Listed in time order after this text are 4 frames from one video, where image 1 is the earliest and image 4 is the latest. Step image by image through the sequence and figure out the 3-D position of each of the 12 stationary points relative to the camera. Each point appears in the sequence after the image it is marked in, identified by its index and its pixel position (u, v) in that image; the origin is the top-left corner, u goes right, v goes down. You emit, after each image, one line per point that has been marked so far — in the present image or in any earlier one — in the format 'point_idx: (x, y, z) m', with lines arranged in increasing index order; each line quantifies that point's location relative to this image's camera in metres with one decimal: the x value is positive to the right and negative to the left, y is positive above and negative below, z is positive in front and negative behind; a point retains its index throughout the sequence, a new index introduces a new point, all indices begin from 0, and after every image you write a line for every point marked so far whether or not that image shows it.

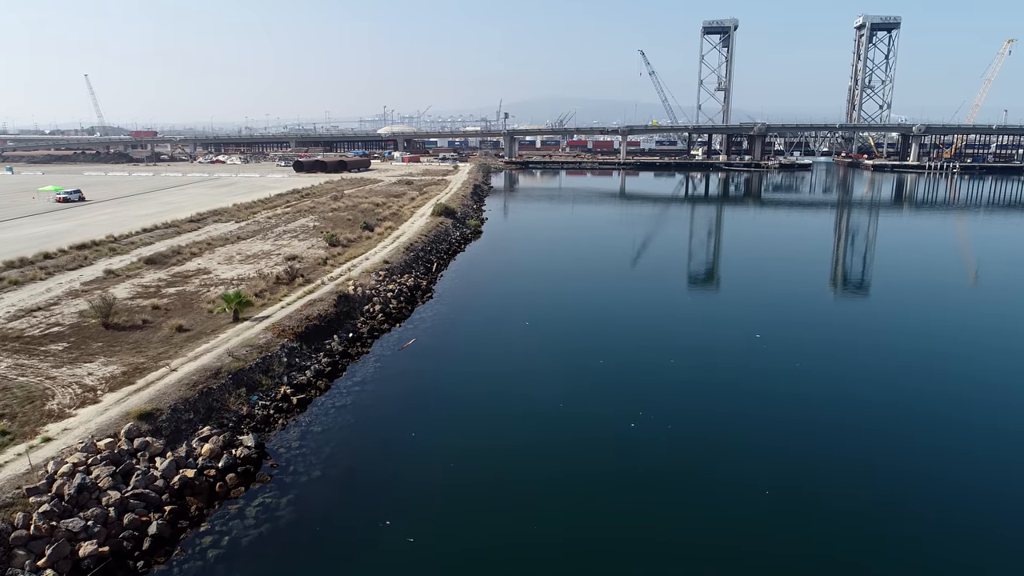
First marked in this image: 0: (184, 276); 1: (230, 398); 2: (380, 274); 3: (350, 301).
0: (-8.8, +0.4, +16.6) m
1: (-4.4, -1.7, +9.5) m
2: (-3.6, +0.4, +16.8) m
3: (-3.8, -0.3, +14.5) m
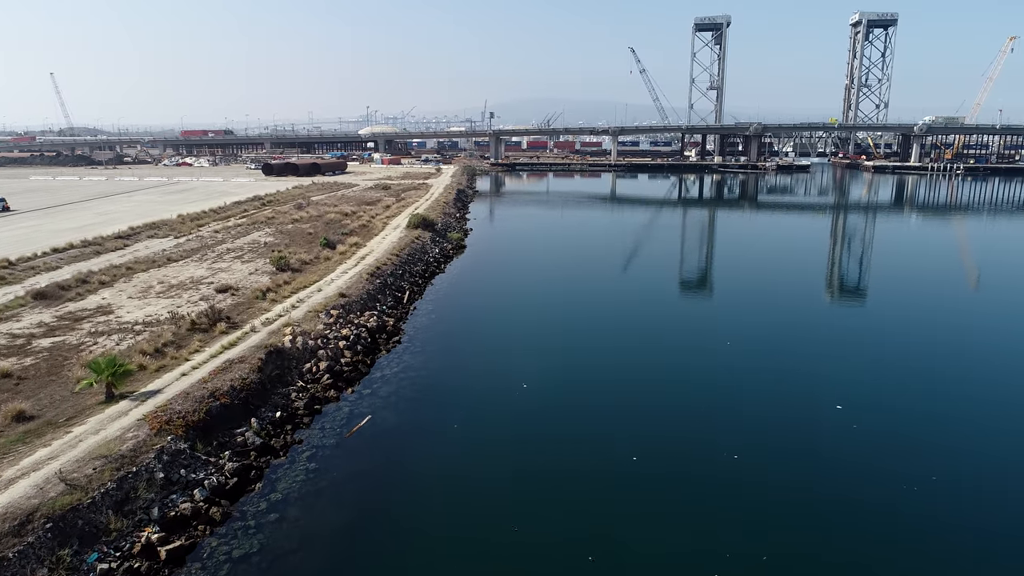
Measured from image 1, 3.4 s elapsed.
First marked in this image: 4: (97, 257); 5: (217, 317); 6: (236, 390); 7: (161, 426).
0: (-9.0, -0.6, +12.7) m
1: (-4.4, -2.6, +5.7) m
2: (-3.8, -0.5, +13.0) m
3: (-4.0, -1.2, +10.7) m
4: (-12.3, +1.0, +18.4) m
5: (-5.9, -0.6, +12.3) m
6: (-4.1, -1.5, +9.2) m
7: (-4.5, -1.8, +7.9) m
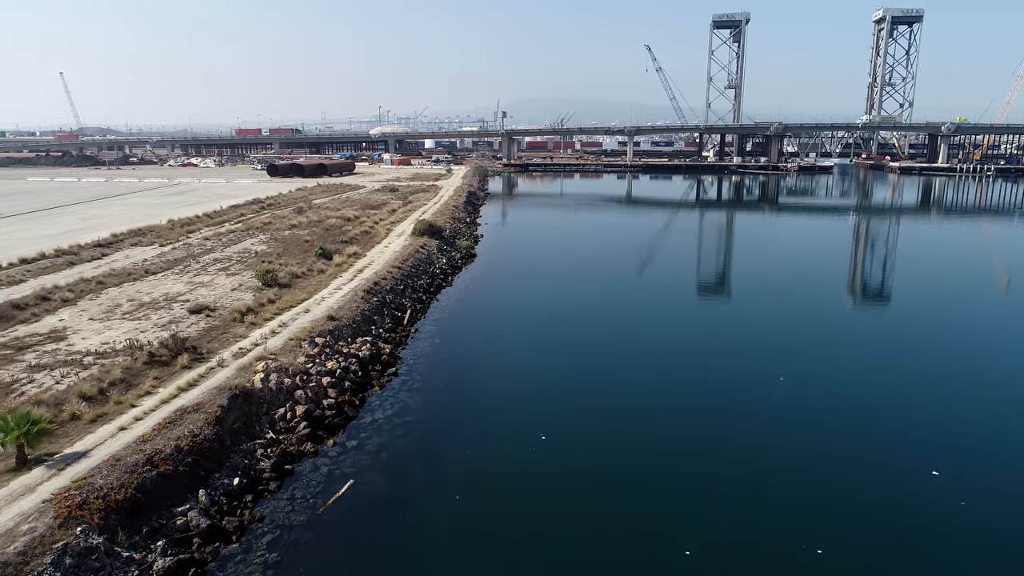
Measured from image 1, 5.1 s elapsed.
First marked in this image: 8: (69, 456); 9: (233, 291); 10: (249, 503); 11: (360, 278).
0: (-8.7, -1.0, +10.9) m
1: (-4.3, -3.0, +3.9) m
2: (-3.5, -1.0, +11.2) m
3: (-3.8, -1.6, +8.8) m
4: (-12.0, +0.6, +16.7) m
5: (-5.6, -1.0, +10.5) m
6: (-3.9, -2.0, +7.3) m
7: (-4.4, -2.2, +6.0) m
8: (-5.1, -1.9, +7.1) m
9: (-6.7, -0.1, +14.7) m
10: (-3.2, -2.6, +7.4) m
11: (-3.9, +0.2, +15.8) m
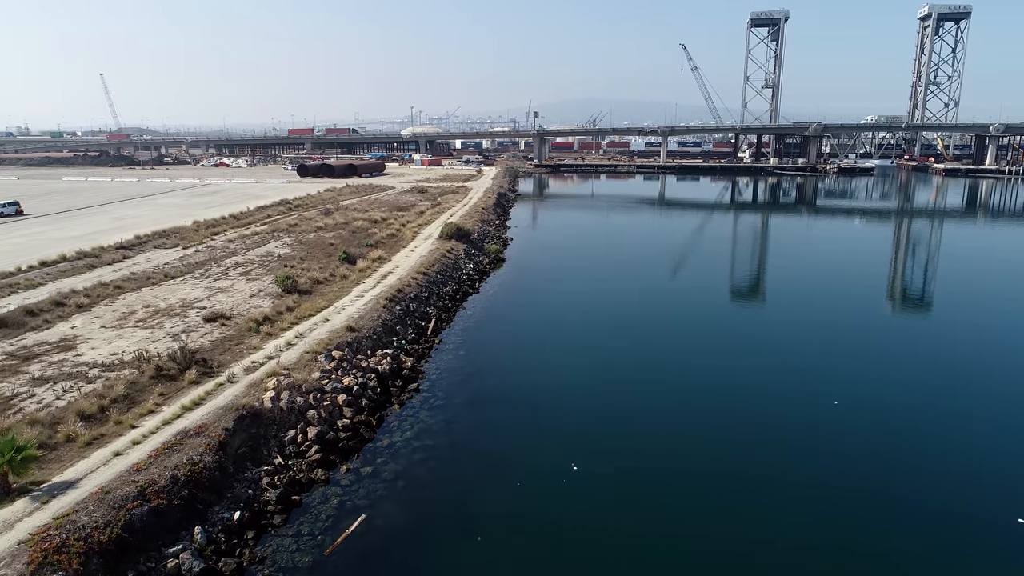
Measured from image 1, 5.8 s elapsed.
0: (-8.2, -1.1, +10.5) m
1: (-4.1, -3.2, +3.2) m
2: (-3.0, -1.1, +10.5) m
3: (-3.4, -1.8, +8.2) m
4: (-11.2, +0.5, +16.4) m
5: (-5.1, -1.2, +9.9) m
6: (-3.6, -2.1, +6.7) m
7: (-4.1, -2.4, +5.4) m
8: (-4.8, -2.1, +6.5) m
9: (-6.0, -0.2, +14.1) m
10: (-2.9, -2.8, +6.7) m
11: (-3.2, +0.1, +15.2) m
